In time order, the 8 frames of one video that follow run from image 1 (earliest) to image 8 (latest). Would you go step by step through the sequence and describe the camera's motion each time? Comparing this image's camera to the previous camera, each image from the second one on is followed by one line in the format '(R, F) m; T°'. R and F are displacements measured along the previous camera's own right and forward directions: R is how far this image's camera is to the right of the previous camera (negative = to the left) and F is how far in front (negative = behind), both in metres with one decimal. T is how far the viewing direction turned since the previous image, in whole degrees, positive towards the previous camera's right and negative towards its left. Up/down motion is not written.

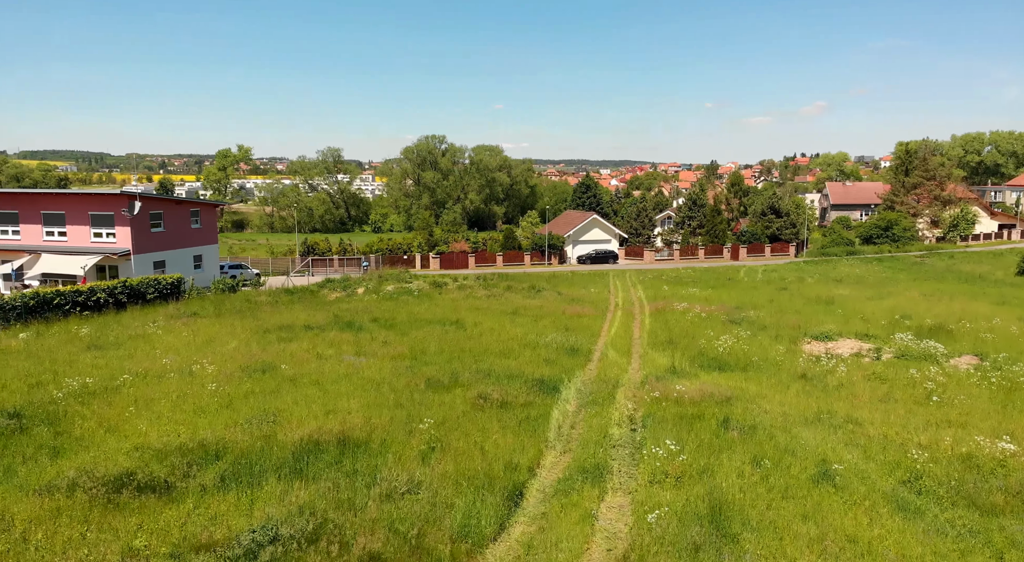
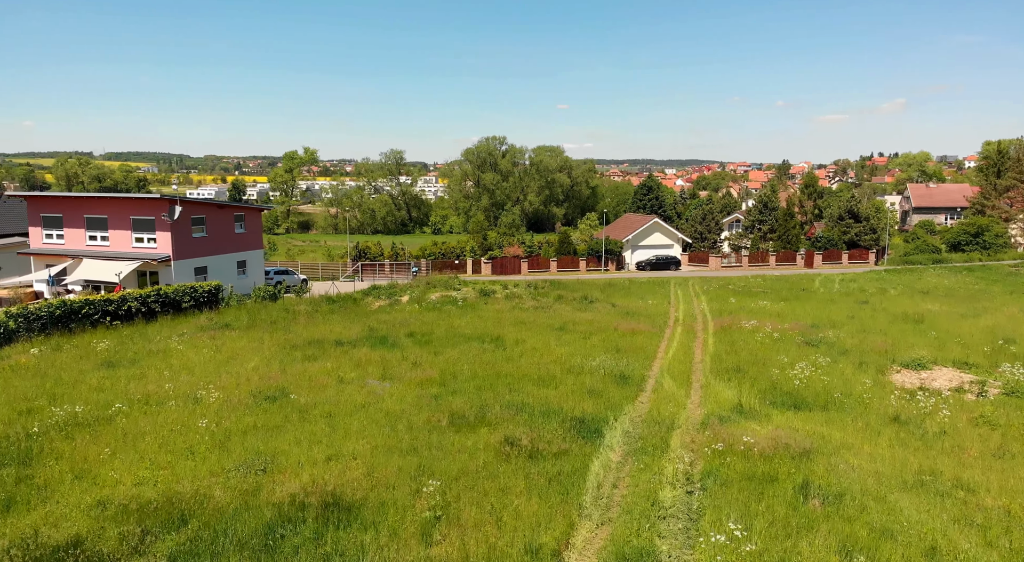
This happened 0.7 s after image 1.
(+0.5, +2.1) m; -5°
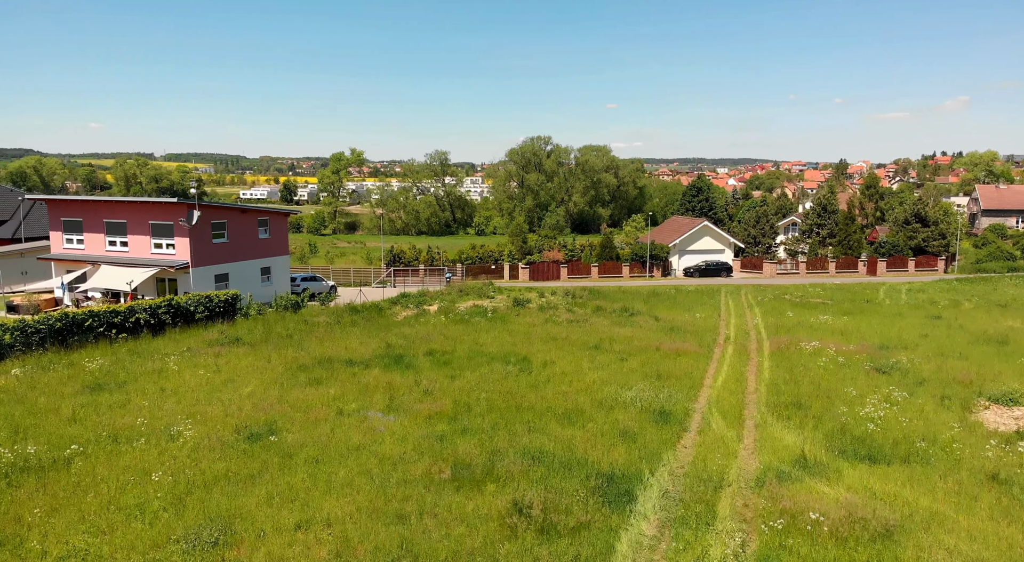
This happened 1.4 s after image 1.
(+0.5, +2.2) m; -4°
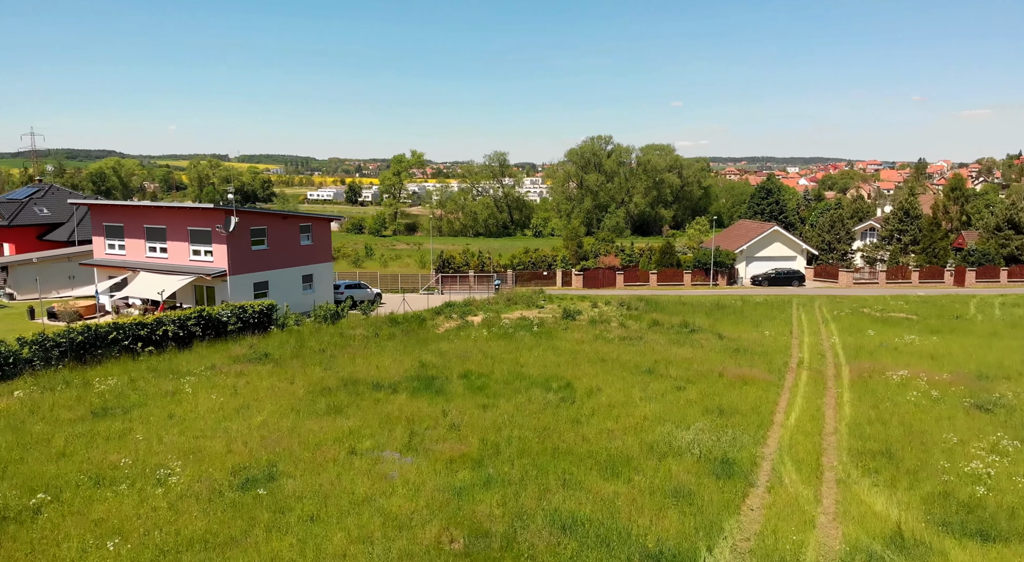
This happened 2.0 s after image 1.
(+0.5, +2.0) m; -5°
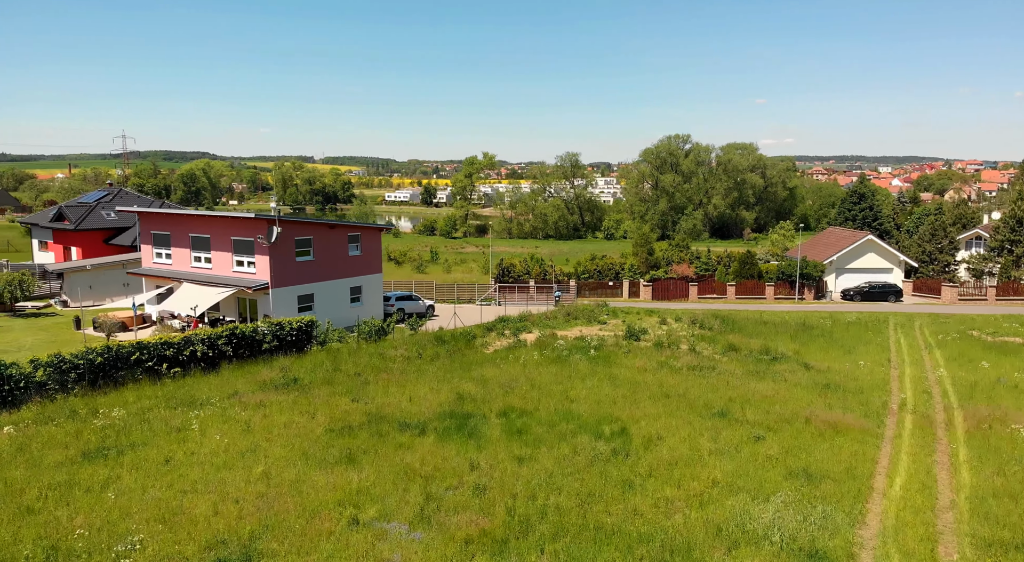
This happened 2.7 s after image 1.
(+0.6, +2.4) m; -6°
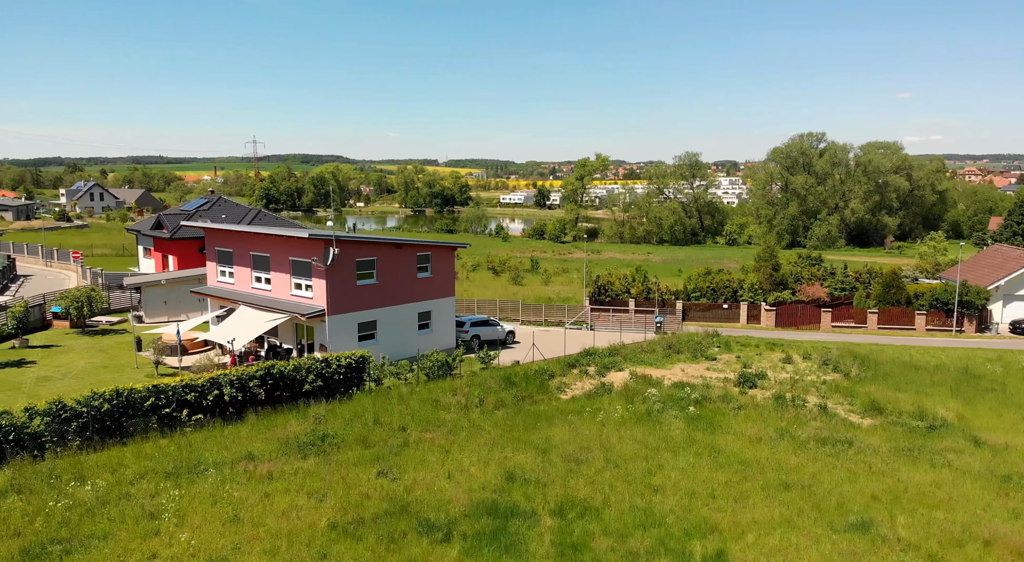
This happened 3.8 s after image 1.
(+1.0, +4.0) m; -10°
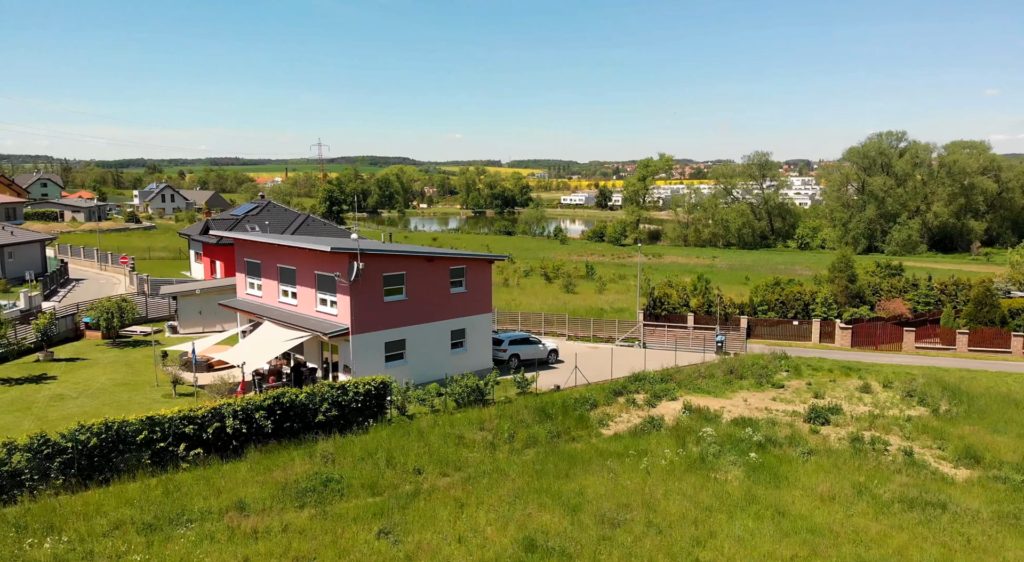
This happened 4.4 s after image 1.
(+0.7, +2.2) m; -5°
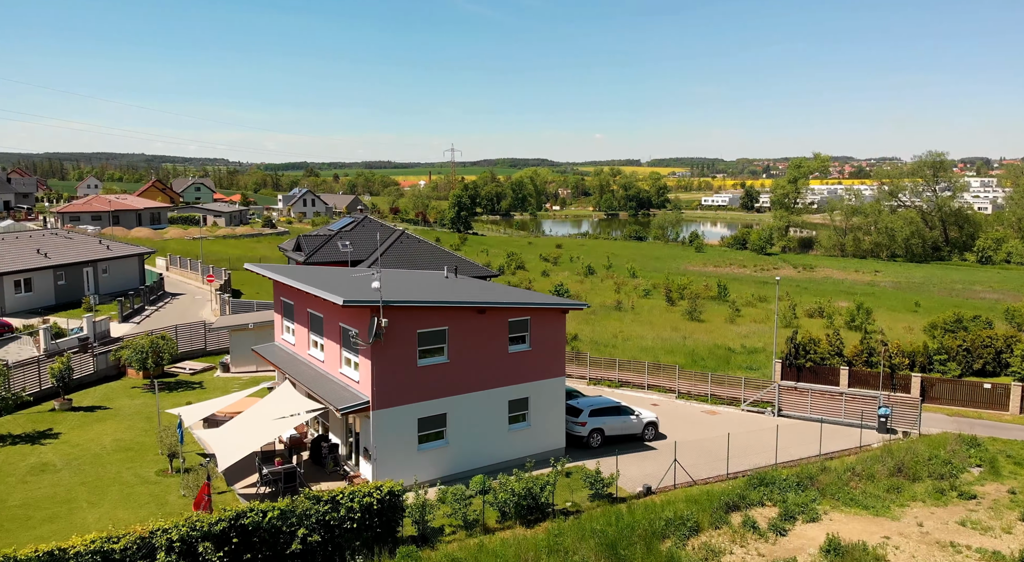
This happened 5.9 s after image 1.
(+1.5, +5.7) m; -11°
